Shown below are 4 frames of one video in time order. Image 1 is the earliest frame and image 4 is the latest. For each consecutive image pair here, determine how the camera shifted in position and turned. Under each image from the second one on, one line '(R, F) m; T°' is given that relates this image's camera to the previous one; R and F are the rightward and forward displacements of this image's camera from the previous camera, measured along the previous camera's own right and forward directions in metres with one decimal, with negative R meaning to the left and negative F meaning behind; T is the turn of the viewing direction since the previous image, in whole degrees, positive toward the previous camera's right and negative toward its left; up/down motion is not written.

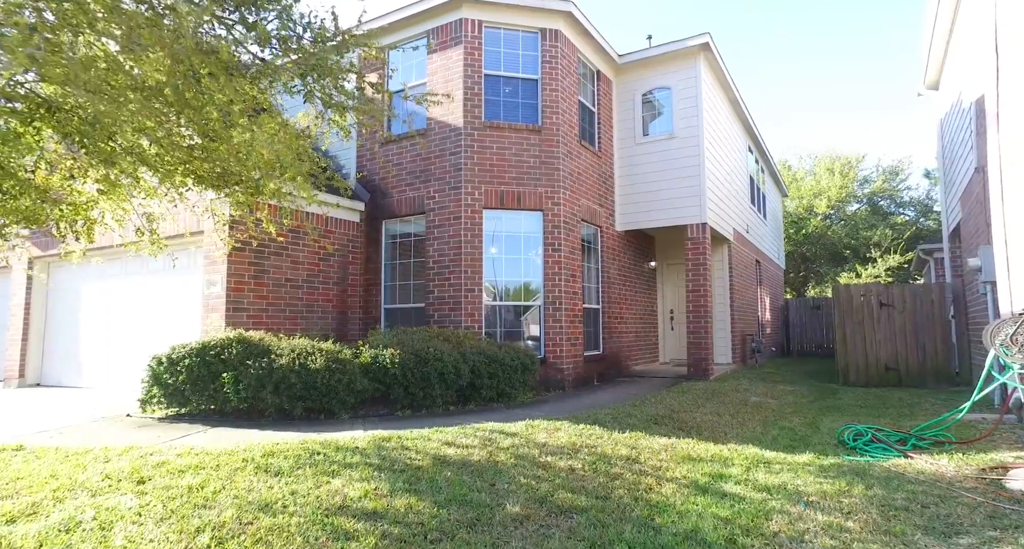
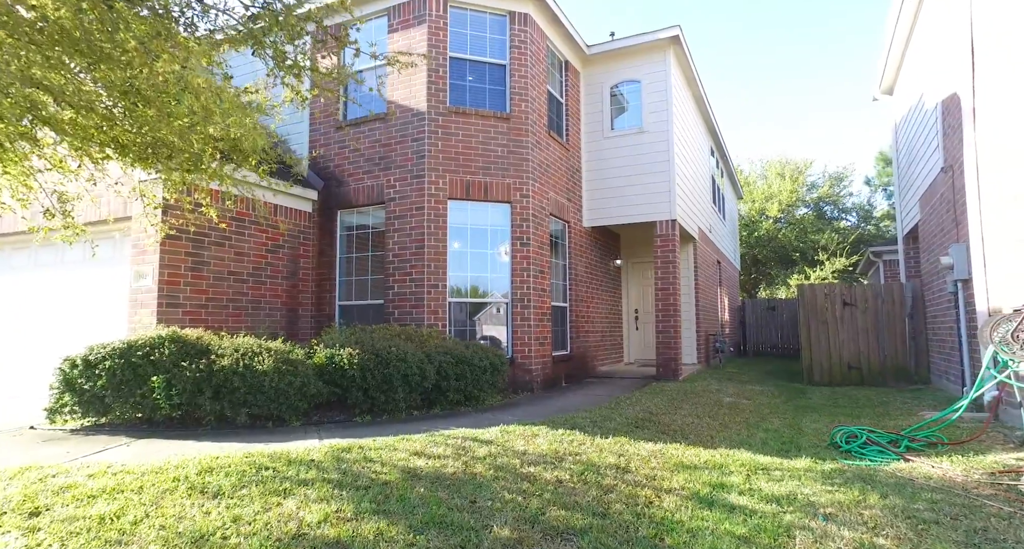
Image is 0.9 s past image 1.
(-0.2, +0.5) m; +5°
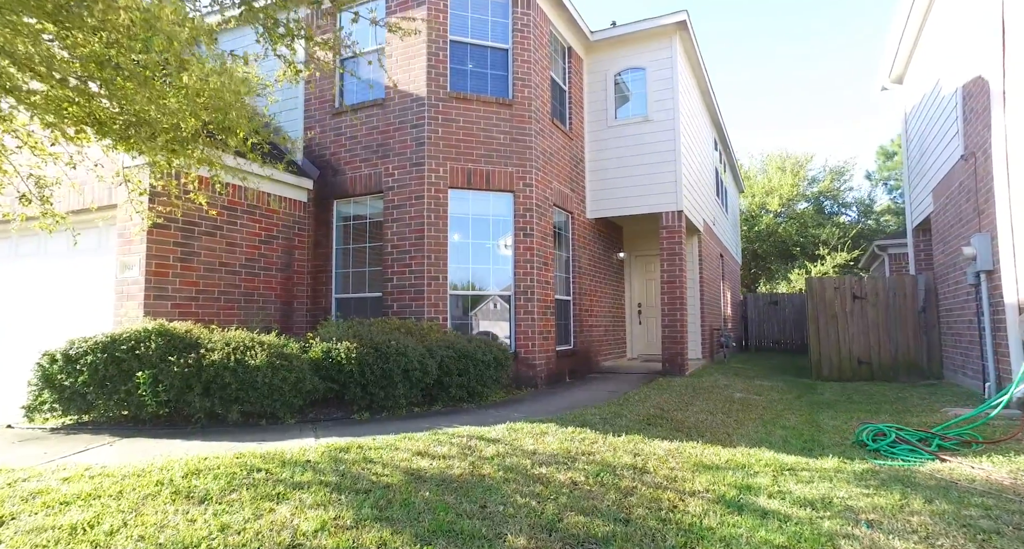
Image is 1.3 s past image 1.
(-0.1, +0.3) m; 0°
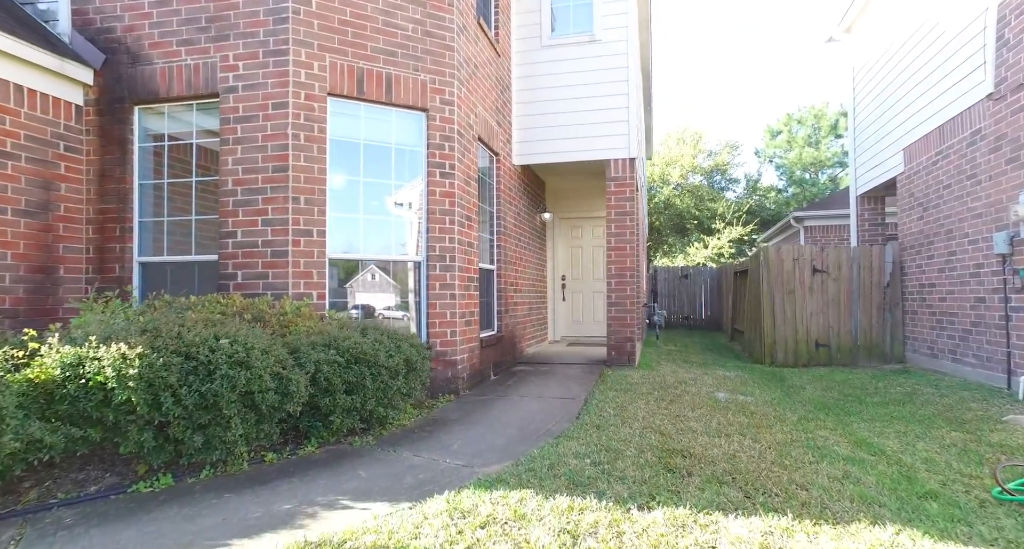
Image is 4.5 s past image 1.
(-0.3, +2.4) m; +12°
